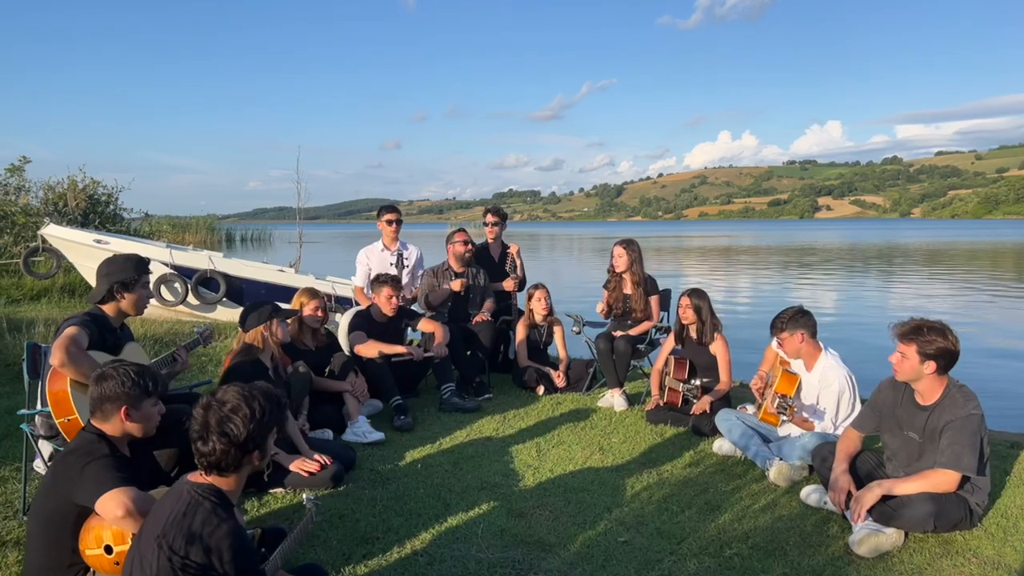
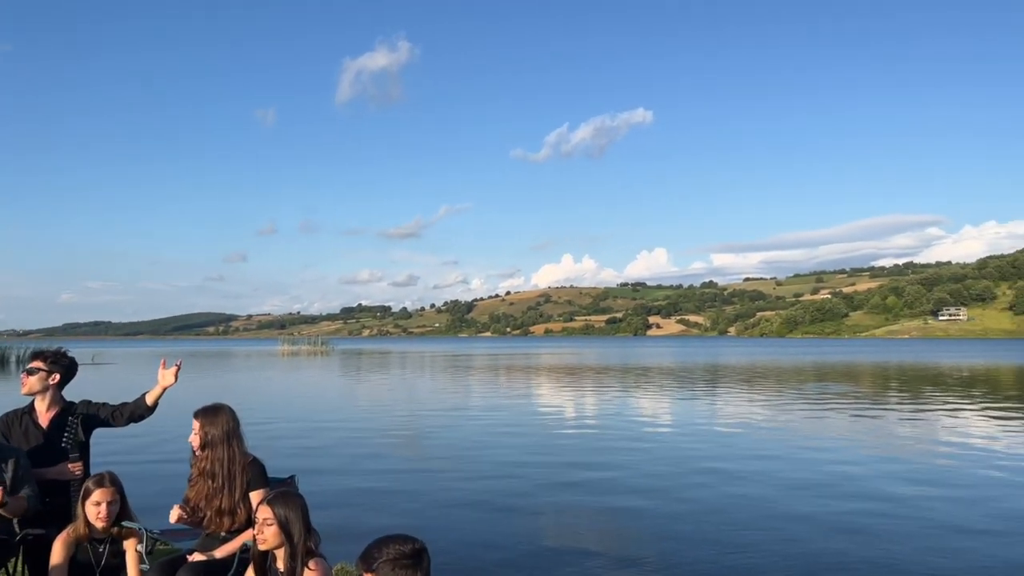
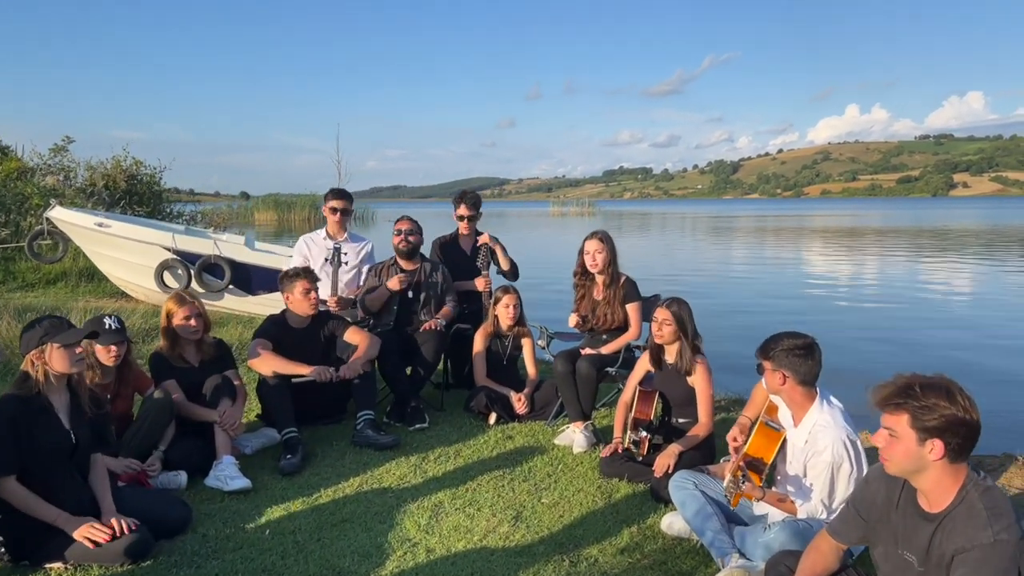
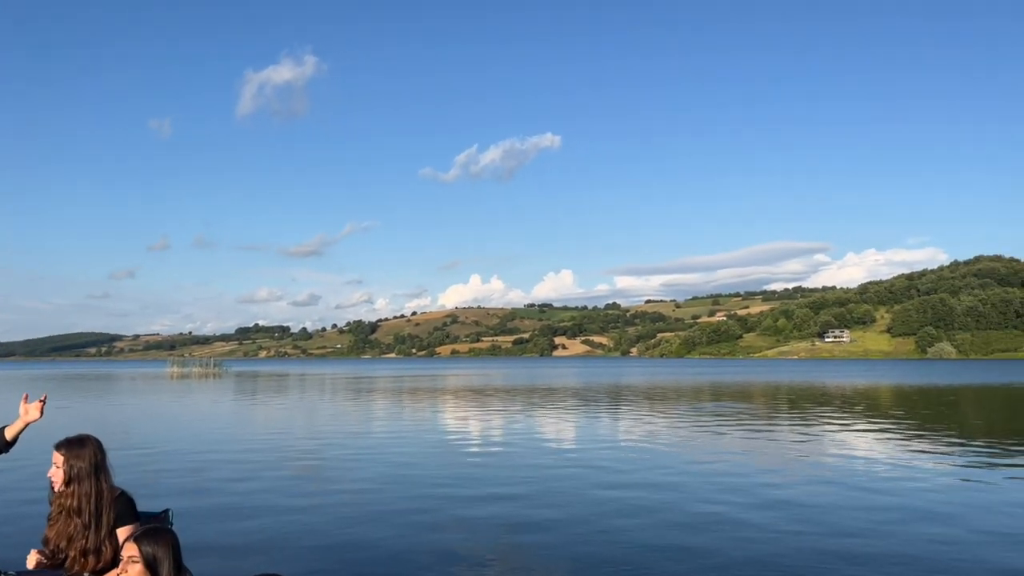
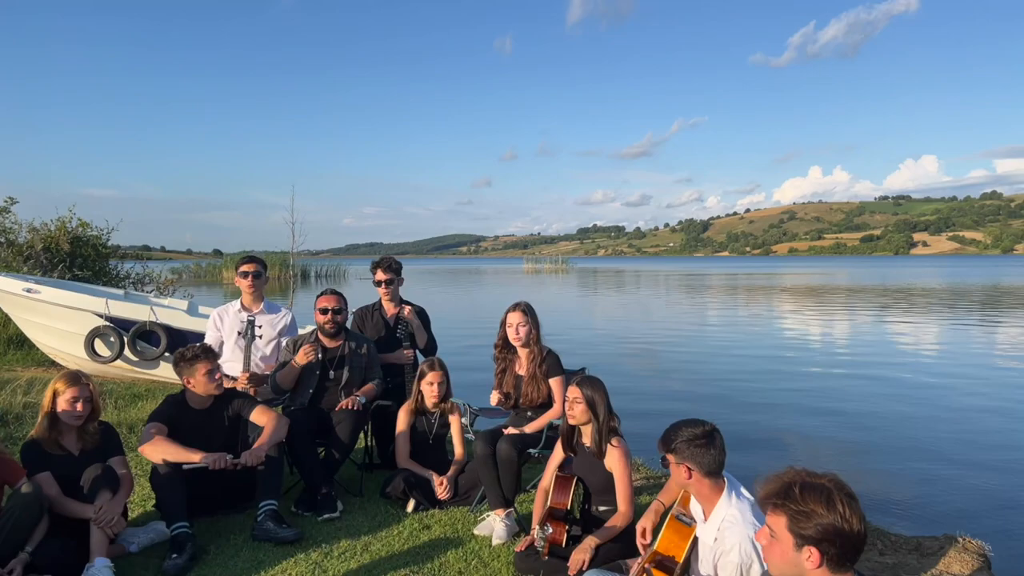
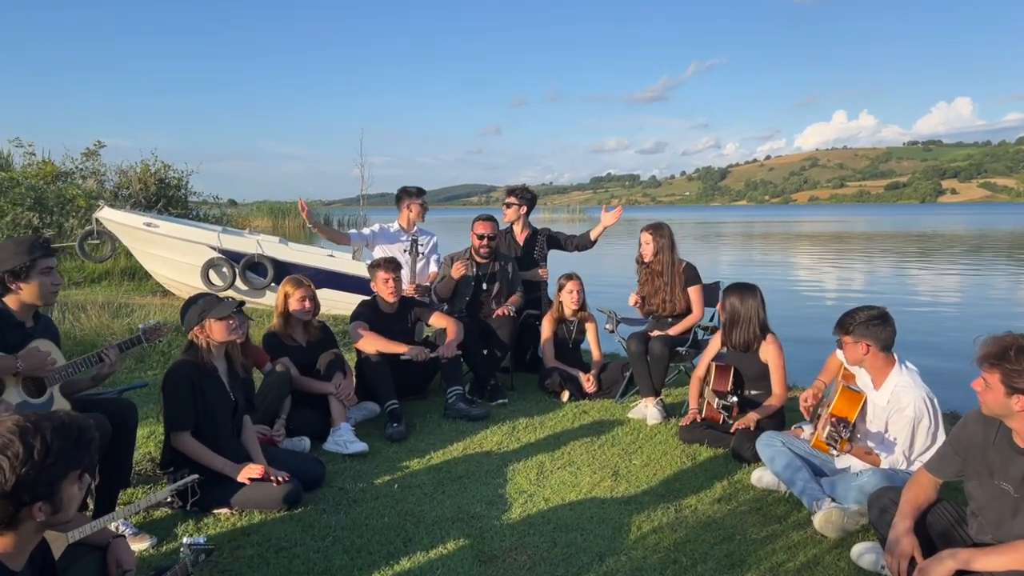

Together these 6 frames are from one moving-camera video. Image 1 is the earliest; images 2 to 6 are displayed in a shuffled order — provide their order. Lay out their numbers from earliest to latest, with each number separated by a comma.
6, 3, 5, 2, 4
